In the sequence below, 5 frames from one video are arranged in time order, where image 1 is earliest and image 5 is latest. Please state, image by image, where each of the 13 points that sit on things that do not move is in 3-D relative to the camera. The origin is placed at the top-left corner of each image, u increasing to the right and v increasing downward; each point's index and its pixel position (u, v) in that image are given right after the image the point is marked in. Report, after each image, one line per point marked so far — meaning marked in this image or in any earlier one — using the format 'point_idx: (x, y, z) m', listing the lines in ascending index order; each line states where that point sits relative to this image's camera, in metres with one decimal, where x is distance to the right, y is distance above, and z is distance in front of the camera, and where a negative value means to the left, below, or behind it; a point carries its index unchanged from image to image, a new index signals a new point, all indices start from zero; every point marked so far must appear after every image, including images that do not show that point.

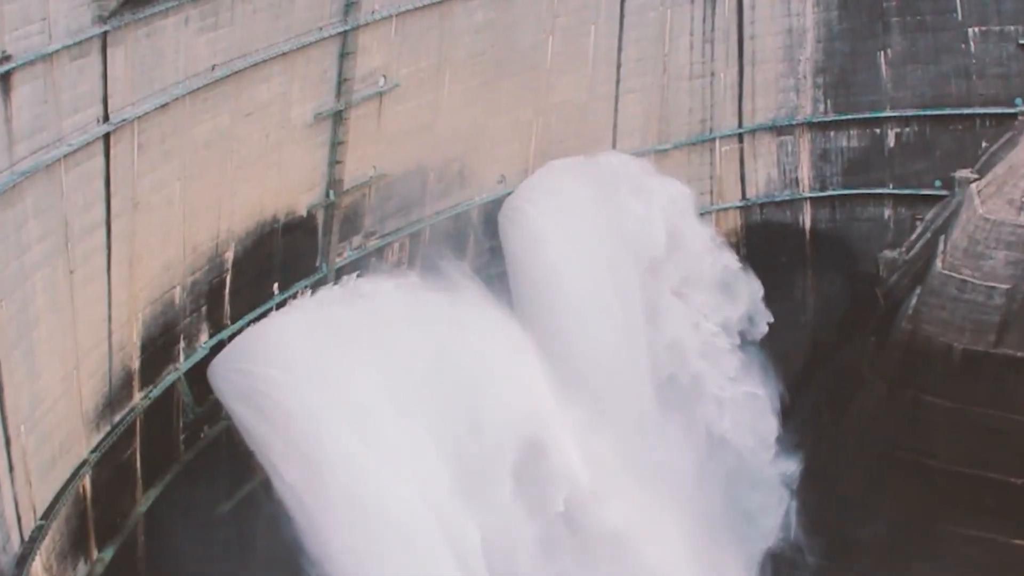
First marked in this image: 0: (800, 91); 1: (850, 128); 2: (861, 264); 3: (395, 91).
0: (+3.4, +2.3, +13.8) m
1: (+4.0, +1.9, +14.0) m
2: (+4.3, +0.3, +14.6) m
3: (-1.1, +1.9, +11.6) m
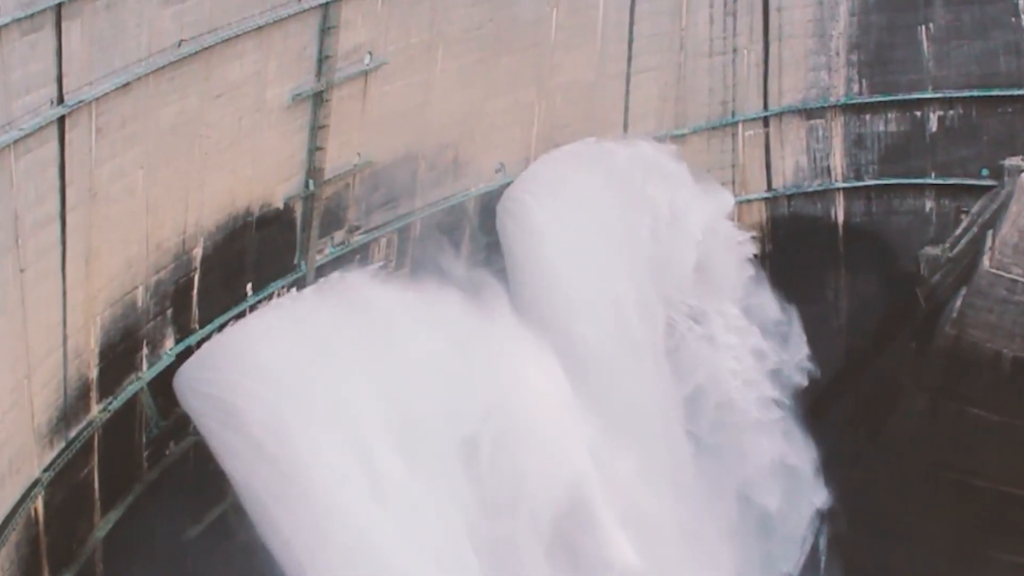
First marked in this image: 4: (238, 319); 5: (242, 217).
0: (+3.4, +2.3, +12.6) m
1: (+4.0, +1.9, +12.9) m
2: (+4.3, +0.3, +13.4) m
3: (-1.1, +1.9, +10.5) m
4: (-2.3, -0.3, +10.3) m
5: (-2.3, +0.6, +10.0) m
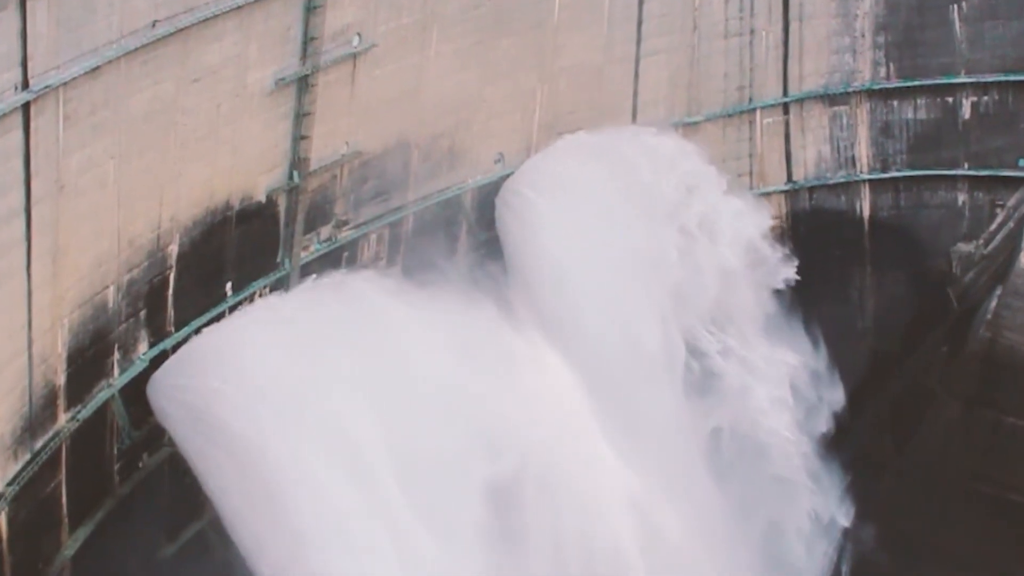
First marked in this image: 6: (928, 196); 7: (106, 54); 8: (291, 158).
0: (+3.4, +2.3, +11.9) m
1: (+4.1, +1.9, +12.1) m
2: (+4.3, +0.3, +12.7) m
3: (-1.1, +1.9, +9.8) m
4: (-2.3, -0.3, +9.6) m
5: (-2.3, +0.6, +9.3) m
6: (+4.2, +0.9, +12.5) m
7: (-2.8, +1.6, +8.1) m
8: (-1.8, +1.0, +9.6) m
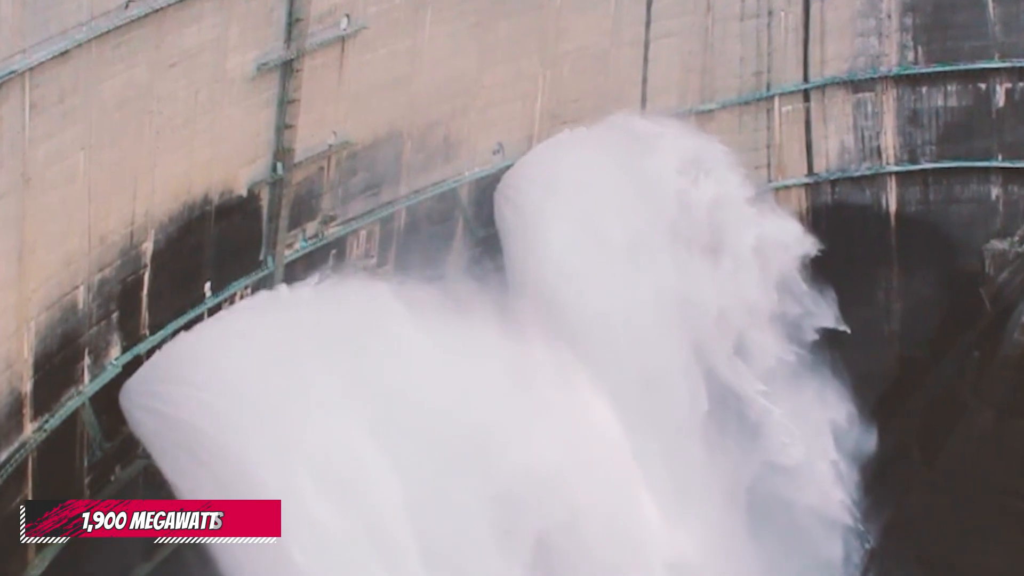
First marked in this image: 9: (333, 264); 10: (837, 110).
0: (+3.4, +2.3, +11.2) m
1: (+4.1, +1.9, +11.5) m
2: (+4.3, +0.3, +12.0) m
3: (-1.1, +1.9, +9.1) m
4: (-2.3, -0.3, +9.0) m
5: (-2.3, +0.6, +8.7) m
6: (+4.2, +1.0, +11.8) m
7: (-2.8, +1.6, +7.5) m
8: (-1.8, +1.0, +9.0) m
9: (-1.4, +0.2, +9.5) m
10: (+3.0, +1.7, +11.5) m
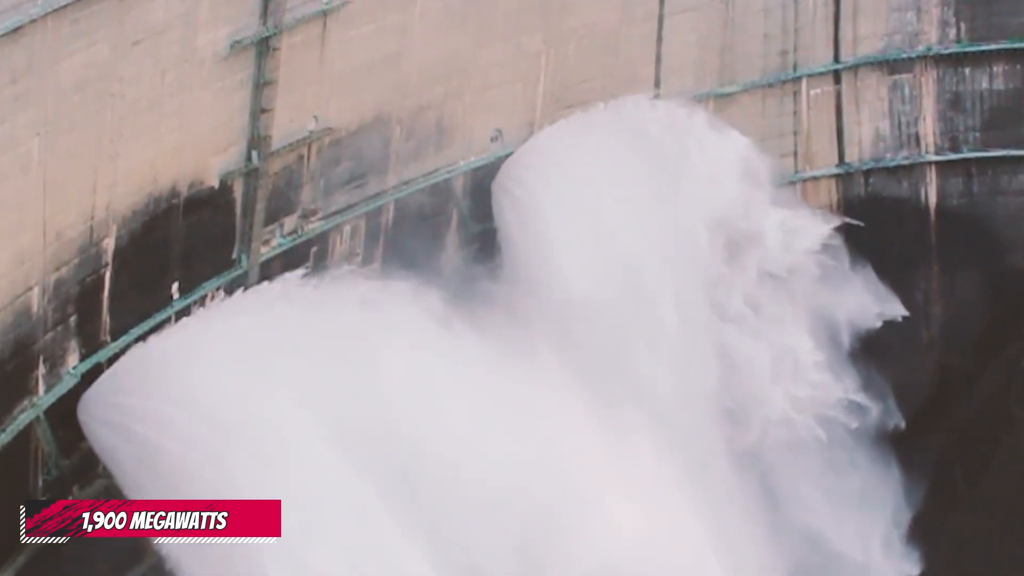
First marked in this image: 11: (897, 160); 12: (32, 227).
0: (+3.4, +2.3, +10.4) m
1: (+4.1, +1.9, +10.6) m
2: (+4.3, +0.3, +11.2) m
3: (-1.1, +1.9, +8.3) m
4: (-2.3, -0.3, +8.1) m
5: (-2.3, +0.6, +7.9) m
6: (+4.2, +0.9, +11.0) m
7: (-2.8, +1.6, +6.6) m
8: (-1.8, +1.0, +8.2) m
9: (-1.4, +0.2, +8.7) m
10: (+3.1, +1.7, +10.7) m
11: (+3.3, +1.1, +10.9) m
12: (-2.9, +0.4, +7.1) m
